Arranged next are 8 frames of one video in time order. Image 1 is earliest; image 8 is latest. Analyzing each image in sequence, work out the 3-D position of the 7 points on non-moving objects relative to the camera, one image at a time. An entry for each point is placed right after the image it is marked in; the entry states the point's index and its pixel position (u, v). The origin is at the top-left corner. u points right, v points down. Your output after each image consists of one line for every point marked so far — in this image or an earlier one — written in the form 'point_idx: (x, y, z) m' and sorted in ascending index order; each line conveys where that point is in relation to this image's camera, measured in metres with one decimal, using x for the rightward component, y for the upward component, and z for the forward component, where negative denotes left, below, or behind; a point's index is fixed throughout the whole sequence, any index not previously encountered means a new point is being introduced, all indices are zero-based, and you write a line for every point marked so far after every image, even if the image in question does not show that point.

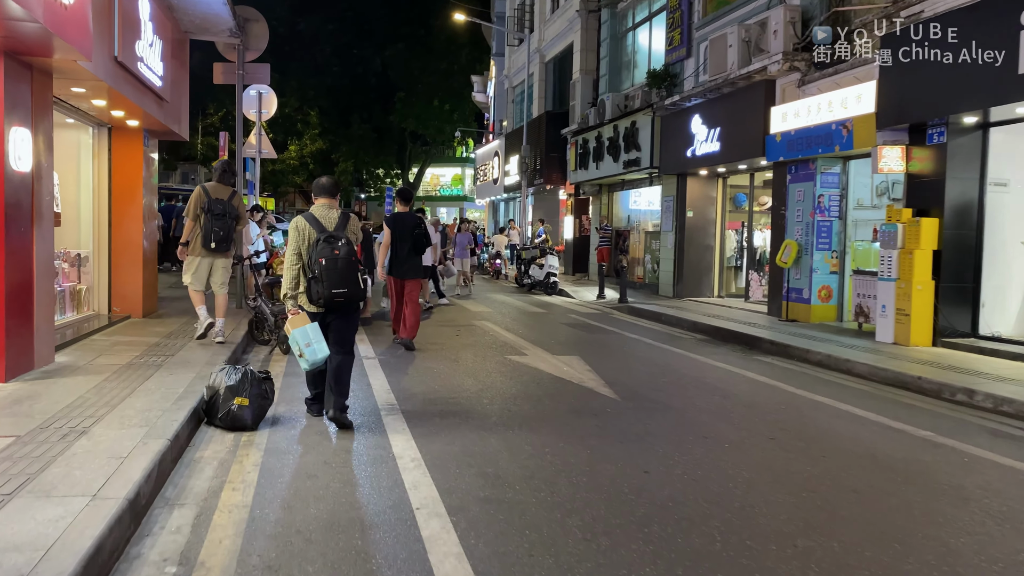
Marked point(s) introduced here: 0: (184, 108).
0: (-5.0, +2.7, +12.1) m
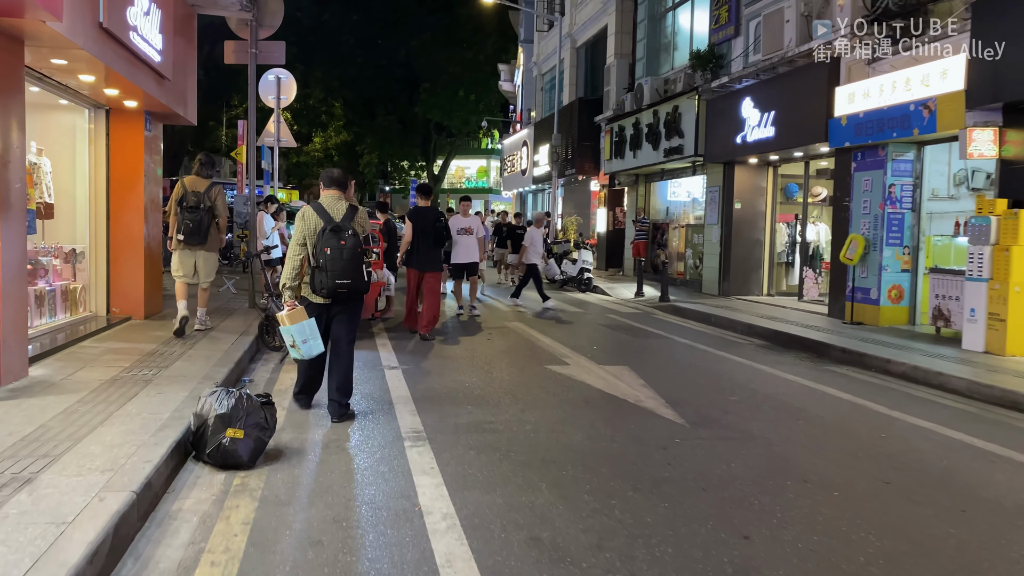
0: (-4.5, +2.8, +11.0) m
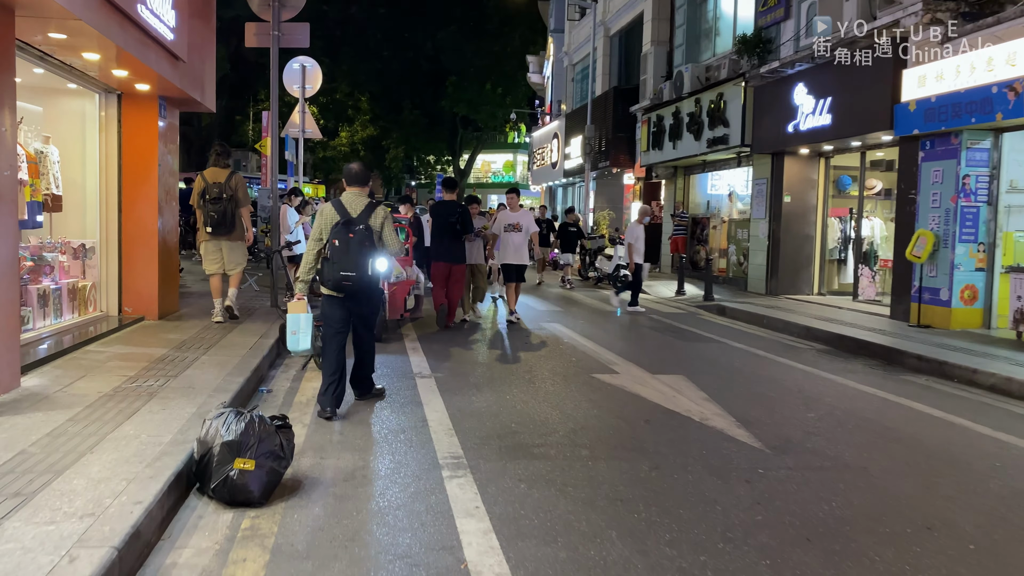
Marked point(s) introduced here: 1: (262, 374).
0: (-3.9, +2.8, +10.3) m
1: (-2.3, -0.8, +7.3) m
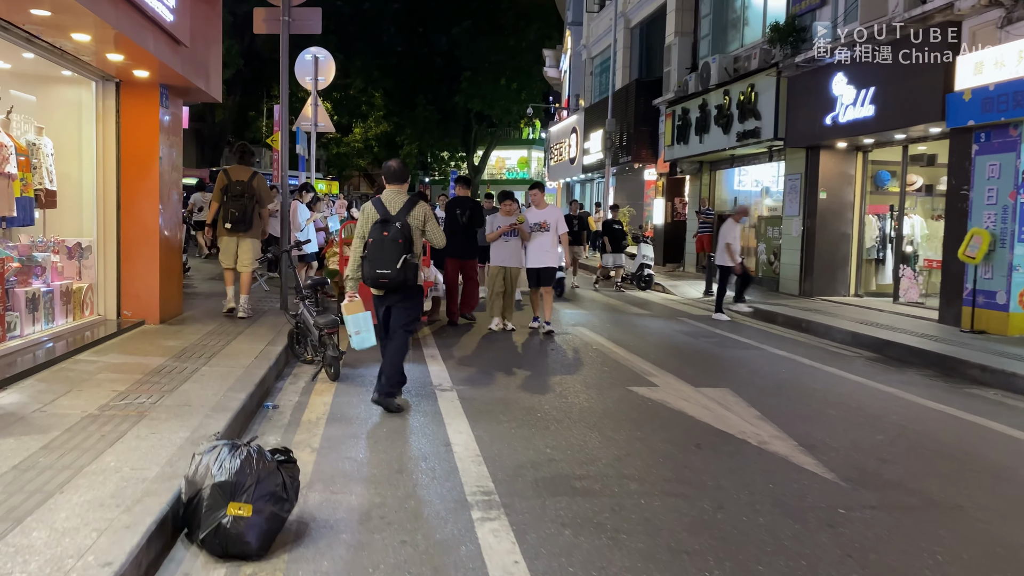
0: (-3.6, +2.8, +9.7) m
1: (-2.0, -0.8, +6.7) m
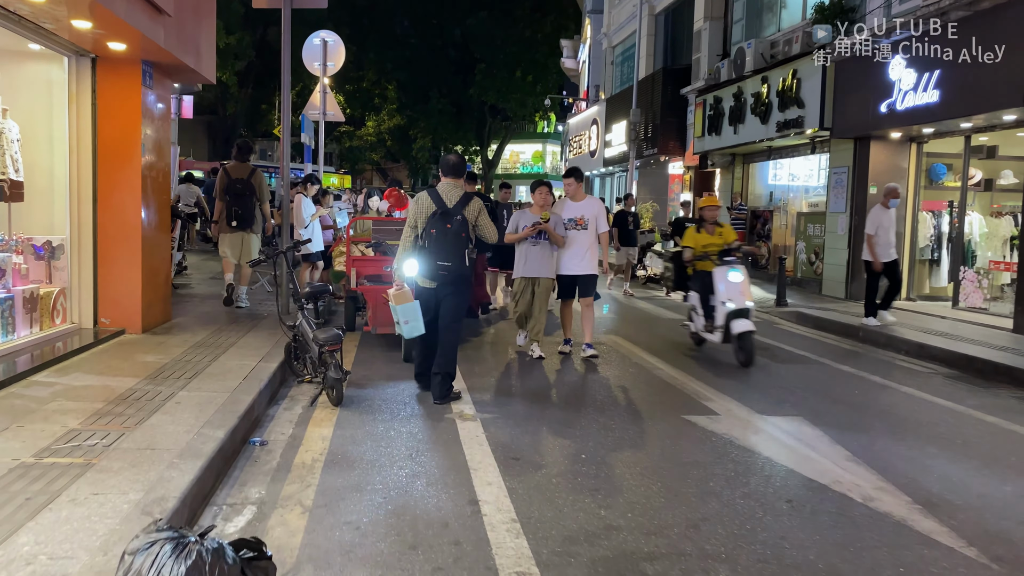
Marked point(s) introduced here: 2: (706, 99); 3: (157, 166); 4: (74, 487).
0: (-3.3, +2.7, +8.6) m
1: (-1.8, -0.9, +5.6) m
2: (+4.7, +4.6, +19.4) m
3: (-3.7, +1.3, +8.3) m
4: (-2.0, -0.9, +3.7) m
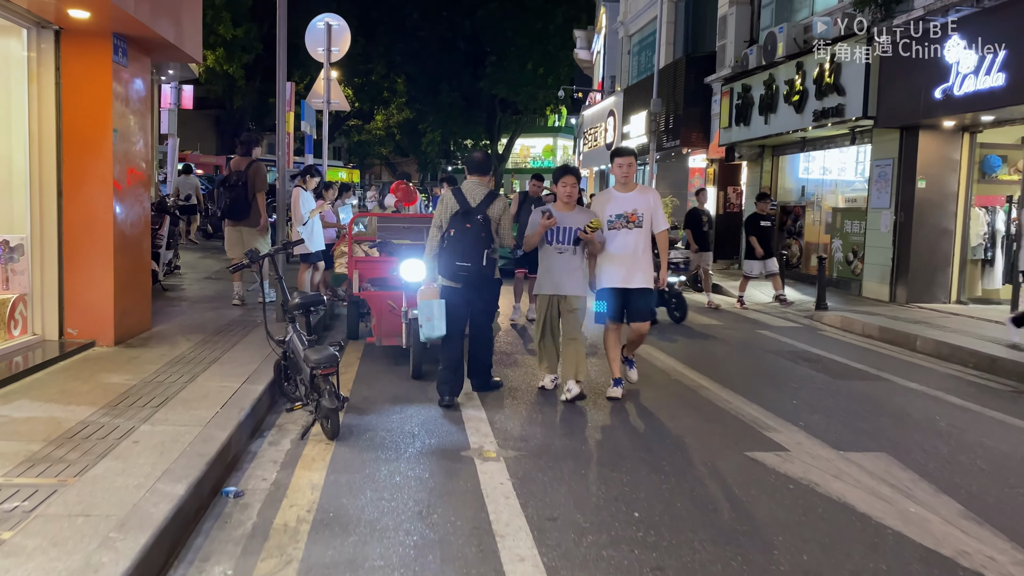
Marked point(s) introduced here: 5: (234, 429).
0: (-3.1, +2.7, +7.6) m
1: (-1.6, -1.0, +4.6) m
2: (+5.1, +4.6, +18.3) m
3: (-3.5, +1.2, +7.4) m
4: (-1.9, -1.0, +2.7) m
5: (-1.7, -0.8, +4.8) m
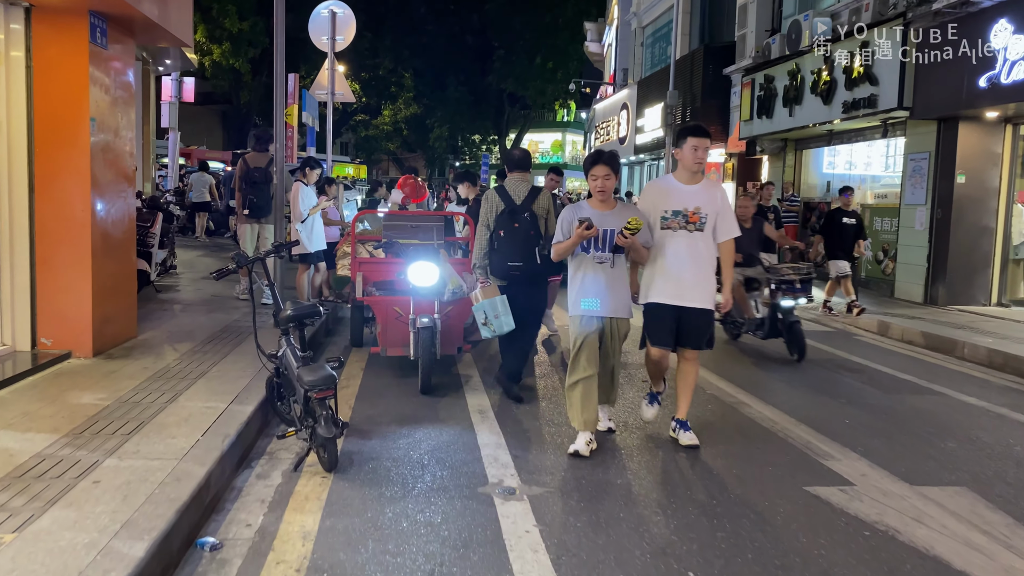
0: (-2.9, +2.6, +7.0) m
1: (-1.5, -1.0, +4.0) m
2: (+5.3, +4.6, +17.6) m
3: (-3.3, +1.2, +6.7) m
4: (-1.8, -1.1, +2.1) m
5: (-1.5, -0.9, +4.1) m
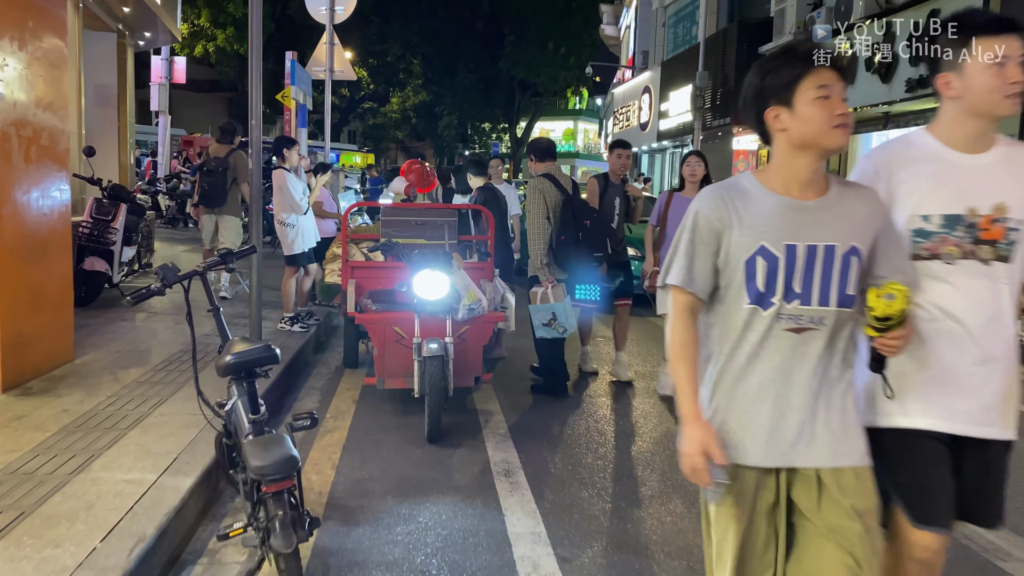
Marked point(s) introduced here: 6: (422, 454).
0: (-2.7, +2.6, +5.5) m
1: (-1.3, -1.2, +2.5) m
2: (+5.7, +4.6, +16.0) m
3: (-3.1, +1.1, +5.3) m
4: (-1.6, -1.2, +0.6) m
5: (-1.3, -1.0, +2.6) m
6: (-0.5, -1.0, +4.6) m
